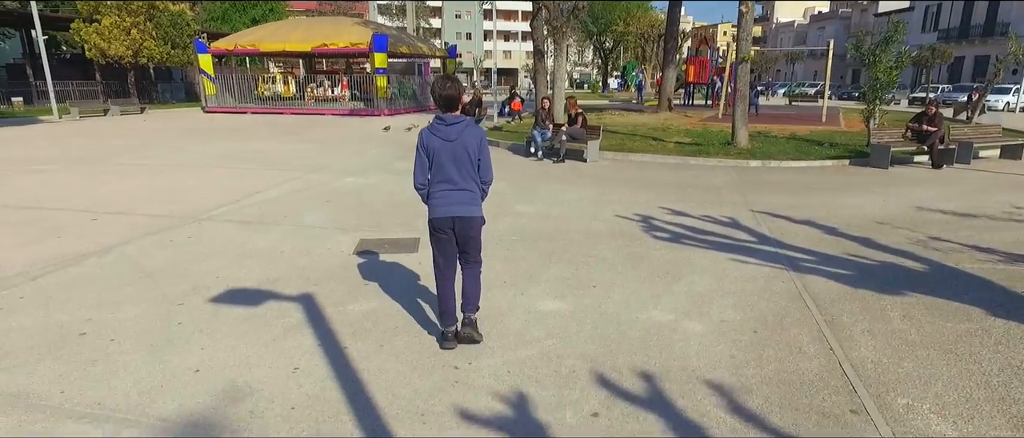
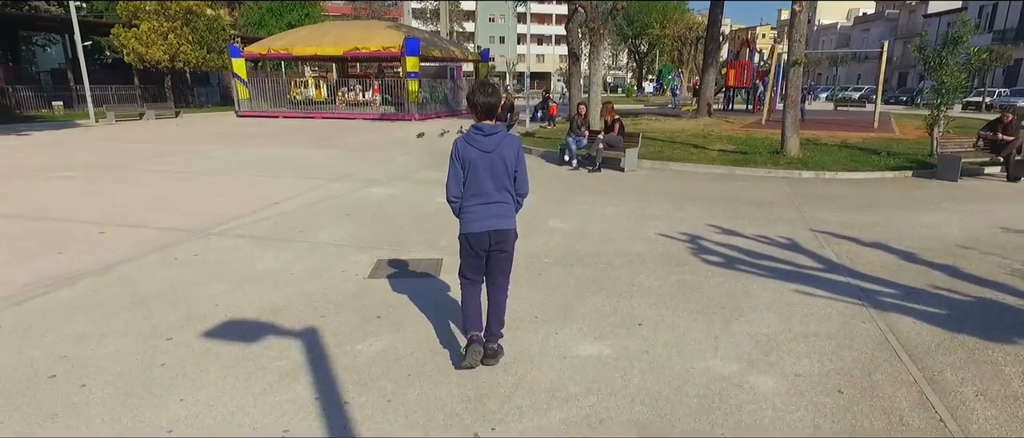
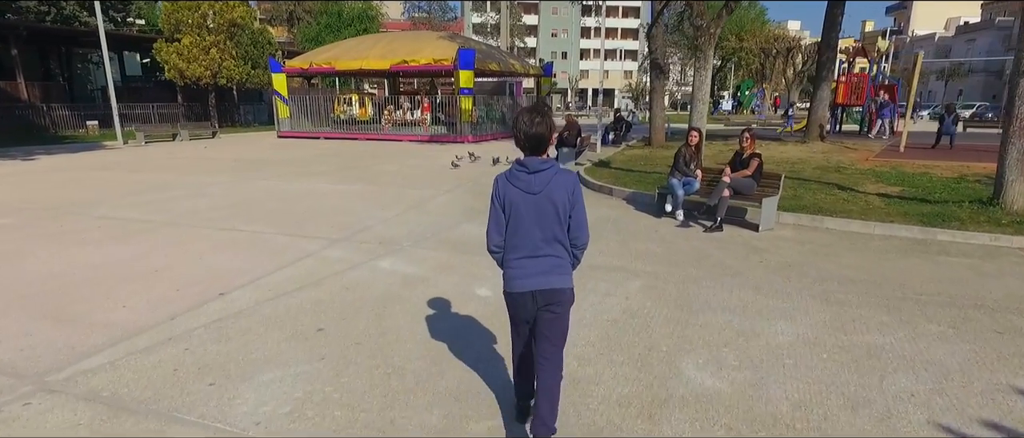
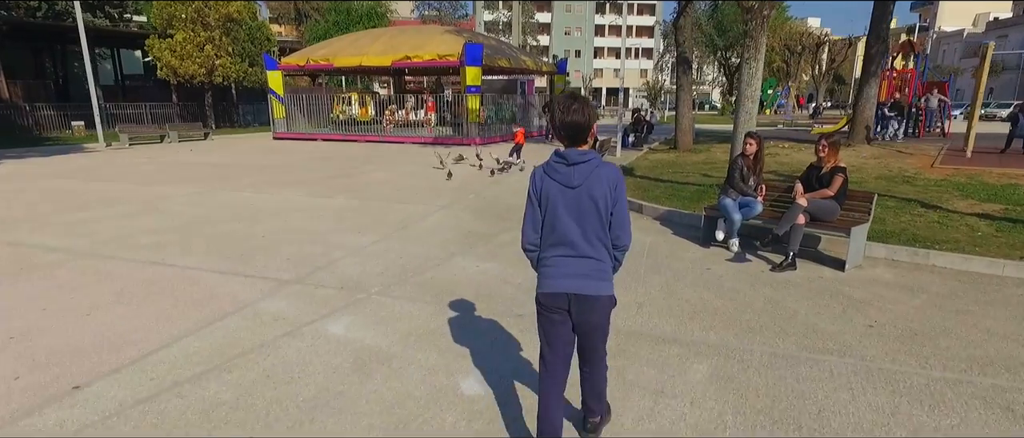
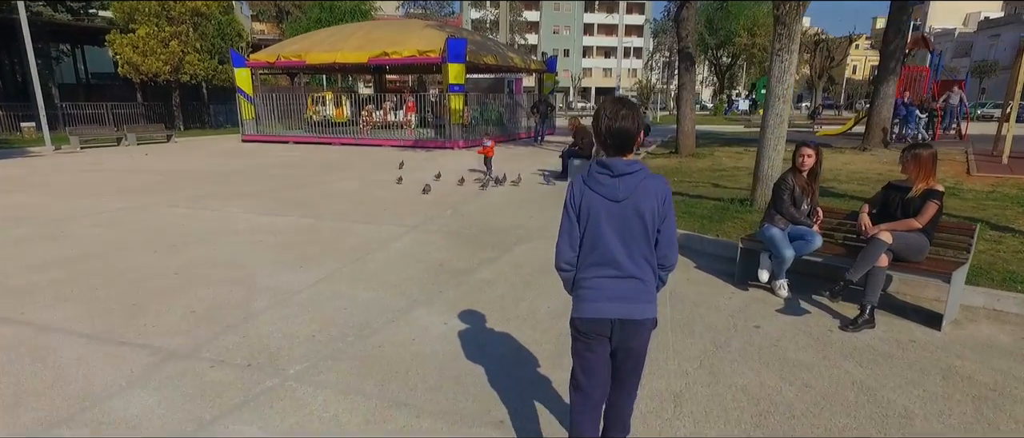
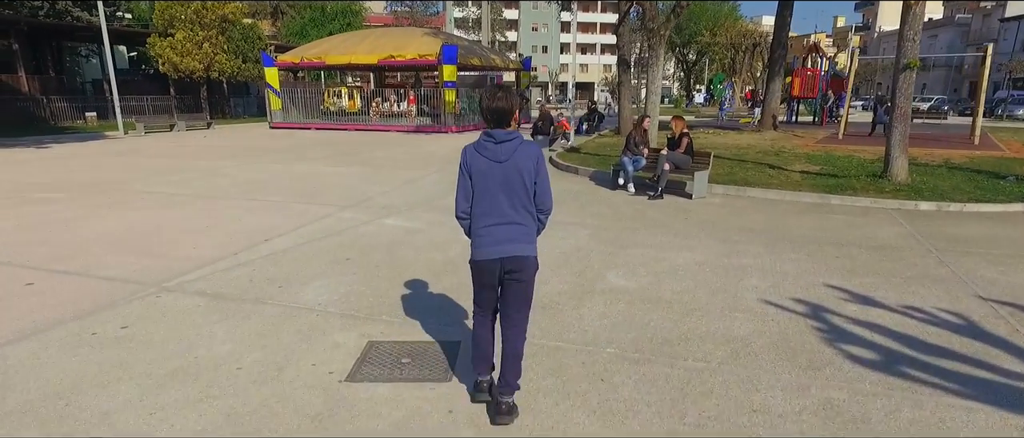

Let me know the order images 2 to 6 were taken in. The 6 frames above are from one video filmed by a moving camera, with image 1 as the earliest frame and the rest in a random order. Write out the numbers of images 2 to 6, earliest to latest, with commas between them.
2, 6, 3, 4, 5
